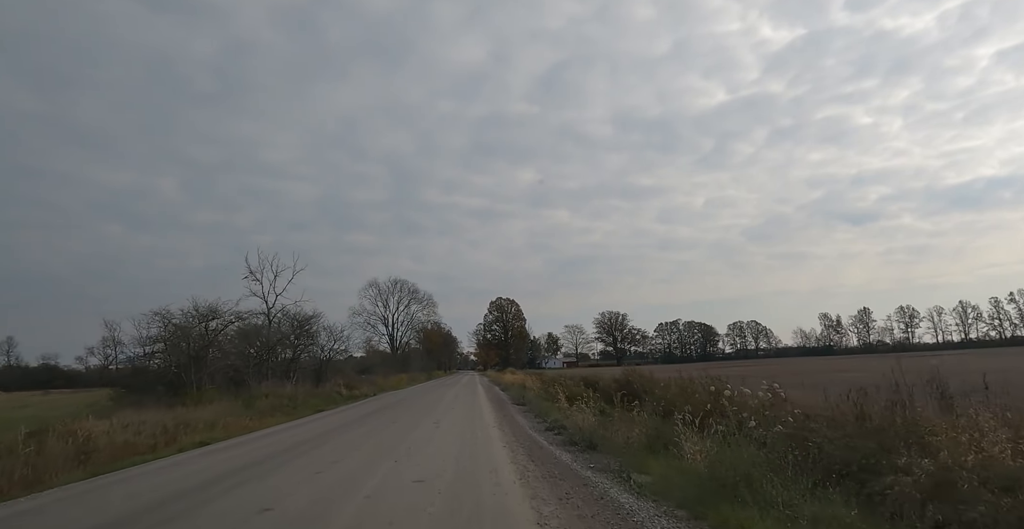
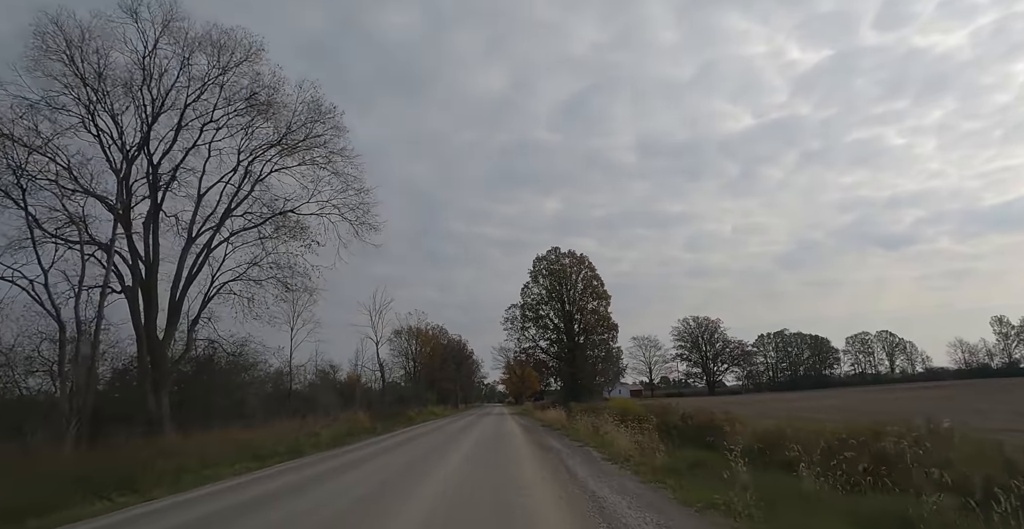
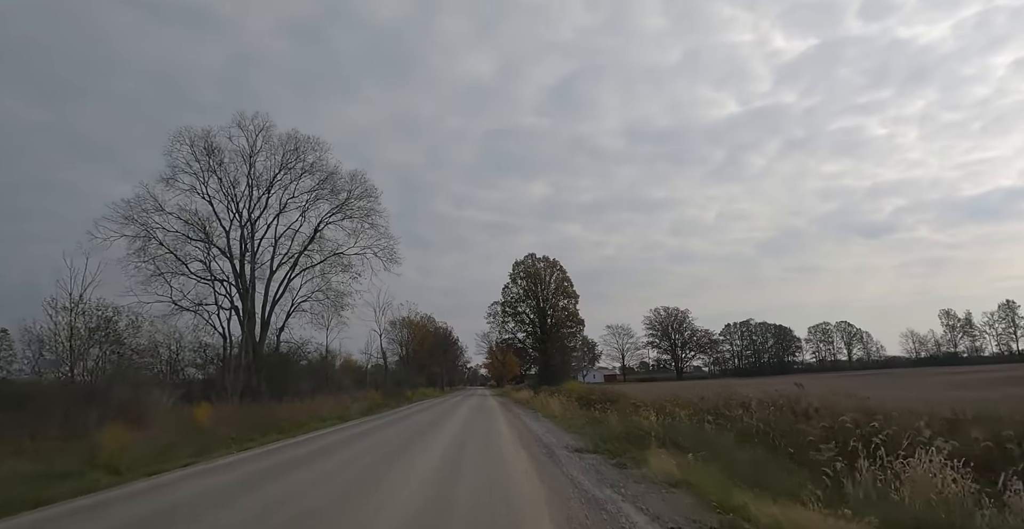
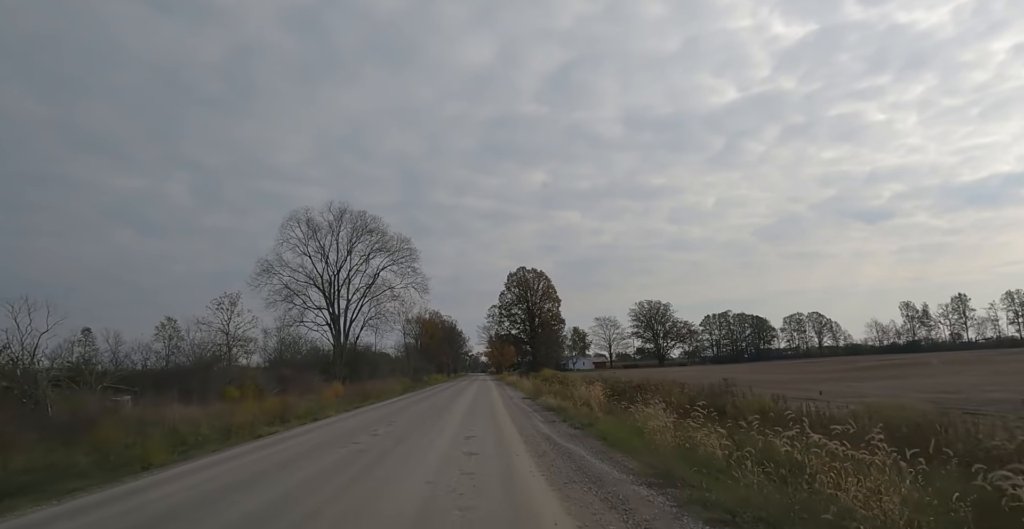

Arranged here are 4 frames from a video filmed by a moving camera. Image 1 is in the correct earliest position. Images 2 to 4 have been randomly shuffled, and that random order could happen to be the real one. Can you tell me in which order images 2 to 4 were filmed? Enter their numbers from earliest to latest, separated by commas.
4, 3, 2
